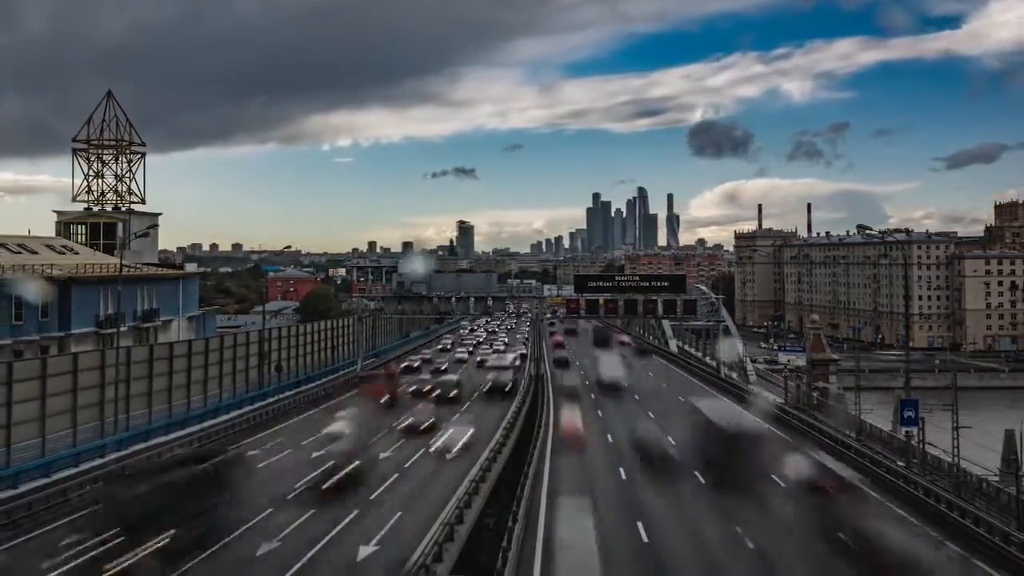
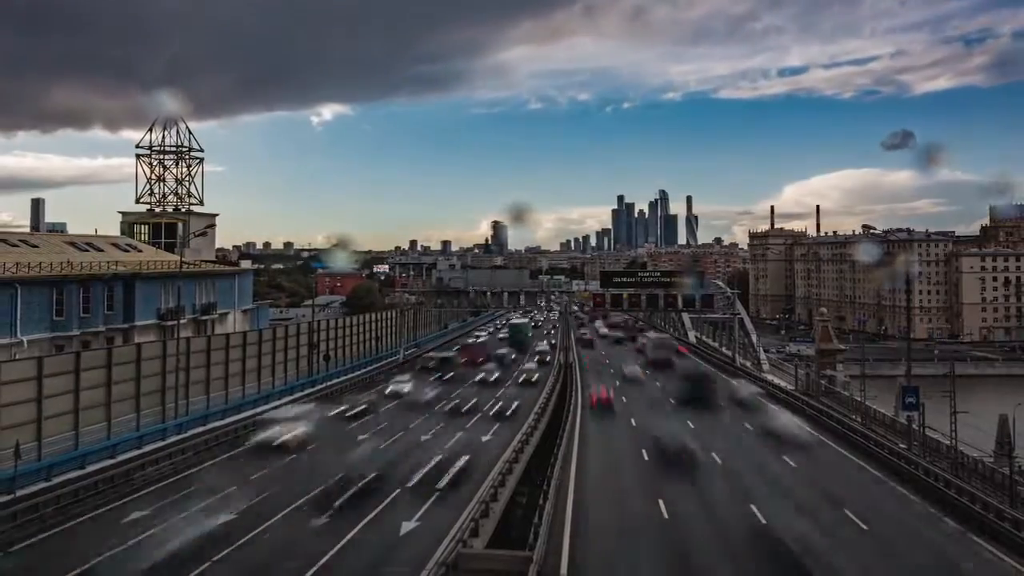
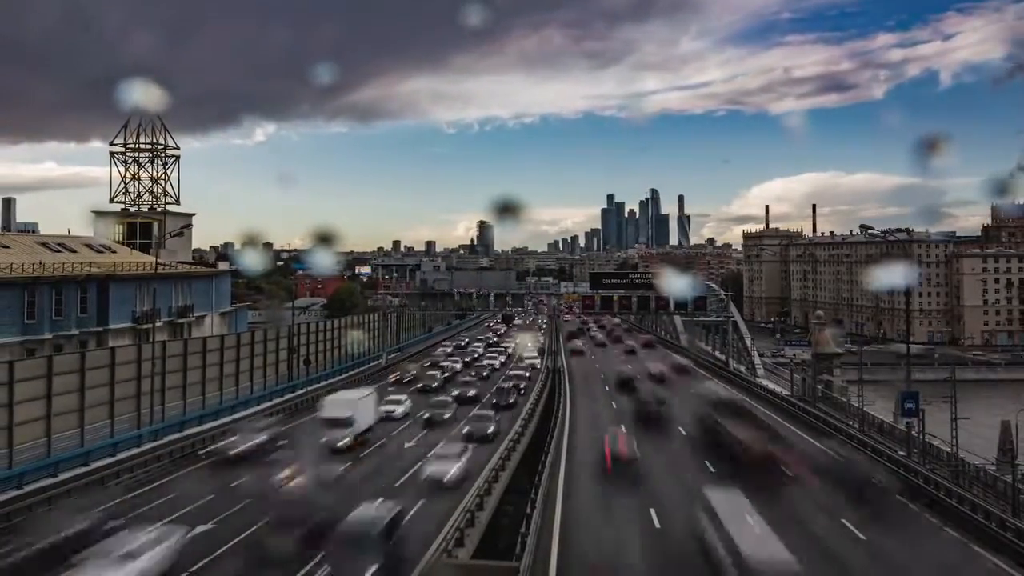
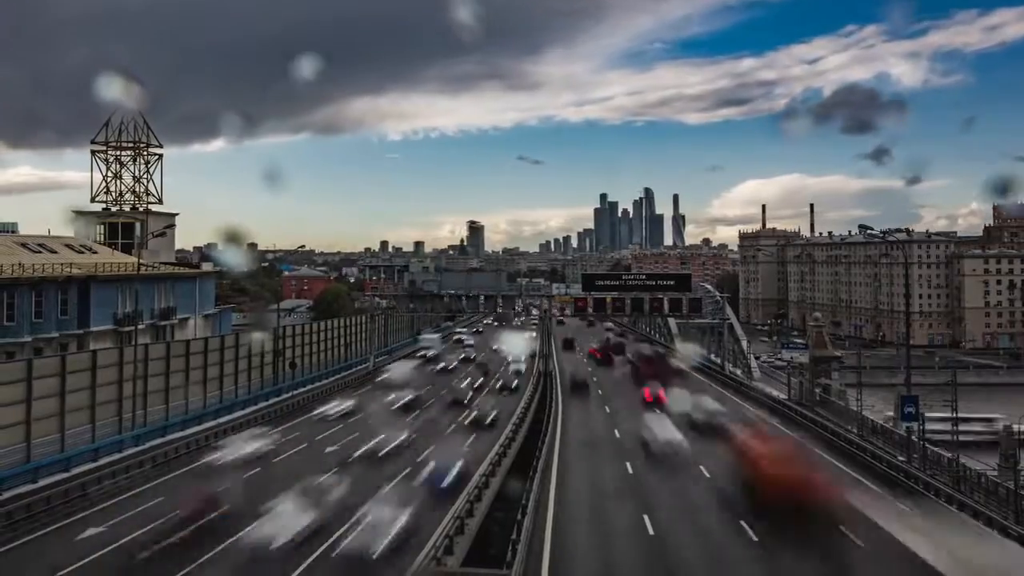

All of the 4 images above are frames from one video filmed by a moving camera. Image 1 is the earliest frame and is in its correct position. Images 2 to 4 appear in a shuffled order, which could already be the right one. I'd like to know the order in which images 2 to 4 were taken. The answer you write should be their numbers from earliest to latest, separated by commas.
4, 3, 2
